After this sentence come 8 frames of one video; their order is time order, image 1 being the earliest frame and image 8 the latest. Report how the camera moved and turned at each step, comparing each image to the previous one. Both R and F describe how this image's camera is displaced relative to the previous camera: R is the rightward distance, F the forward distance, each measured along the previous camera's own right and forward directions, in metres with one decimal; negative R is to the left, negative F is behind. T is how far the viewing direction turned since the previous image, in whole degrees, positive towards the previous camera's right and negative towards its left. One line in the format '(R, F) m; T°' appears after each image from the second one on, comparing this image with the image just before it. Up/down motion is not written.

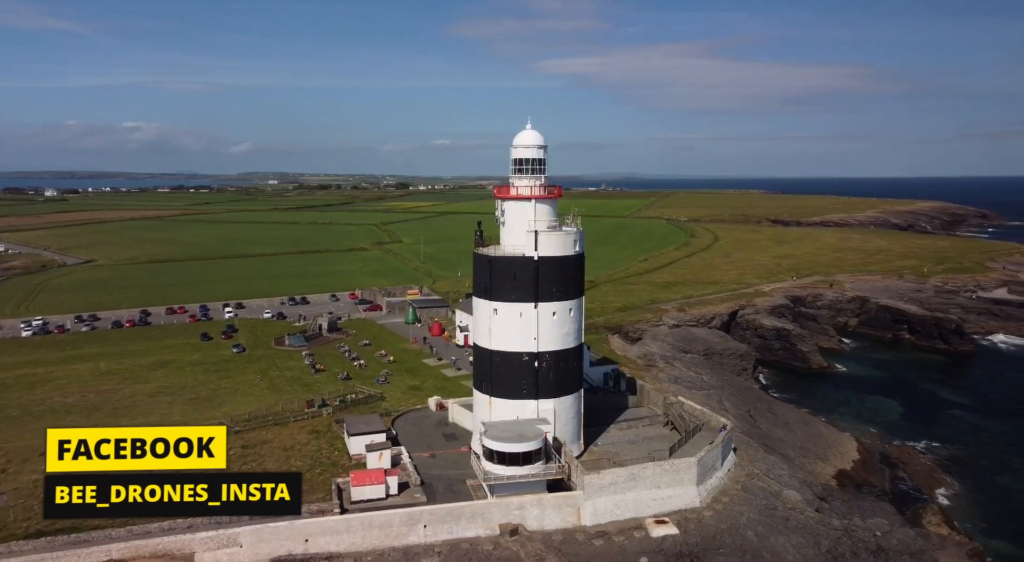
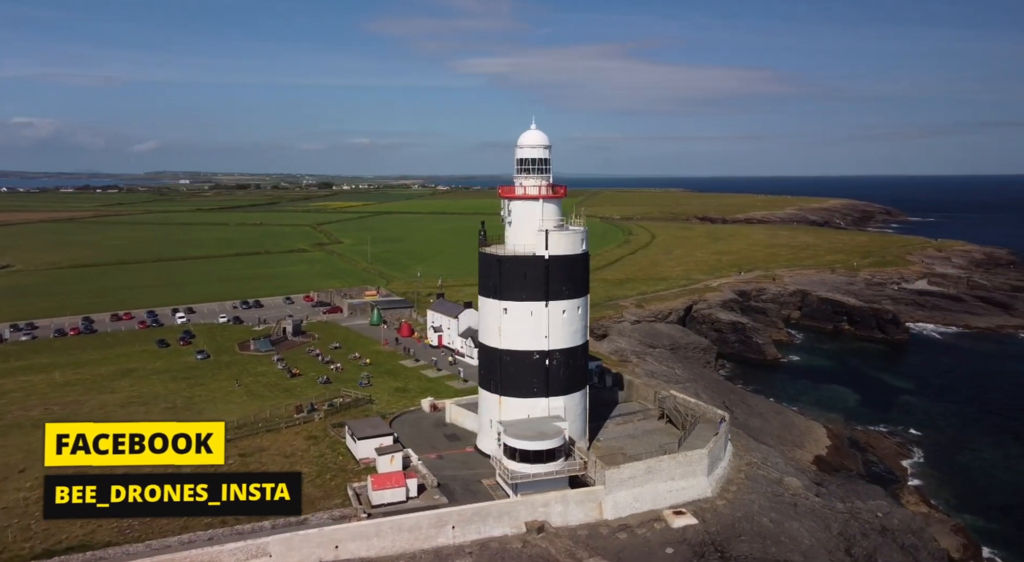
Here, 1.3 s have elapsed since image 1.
(-3.3, +0.1) m; +5°
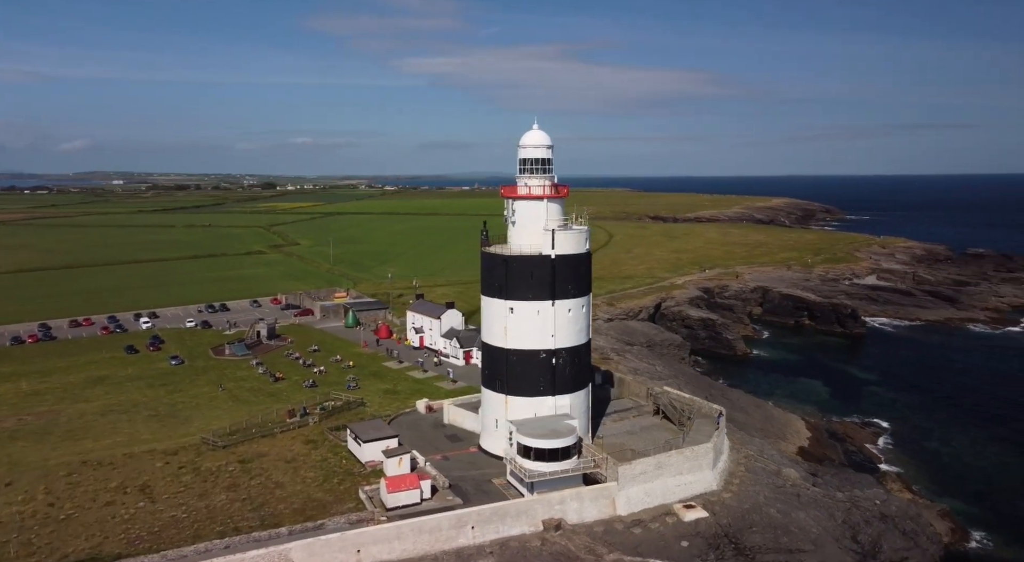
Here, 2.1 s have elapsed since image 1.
(-2.3, 0.0) m; +4°
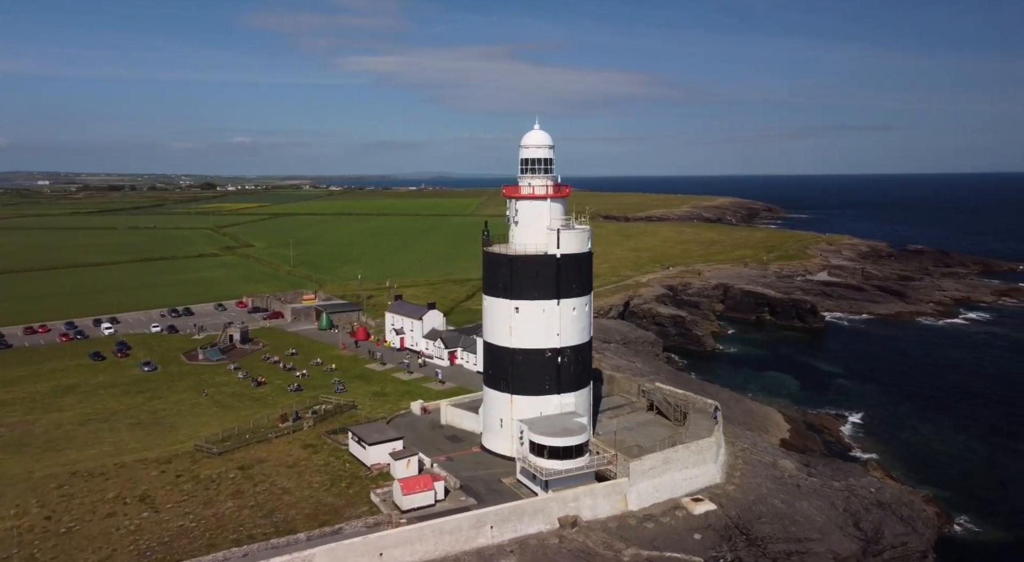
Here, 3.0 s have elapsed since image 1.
(-2.3, 0.0) m; +4°
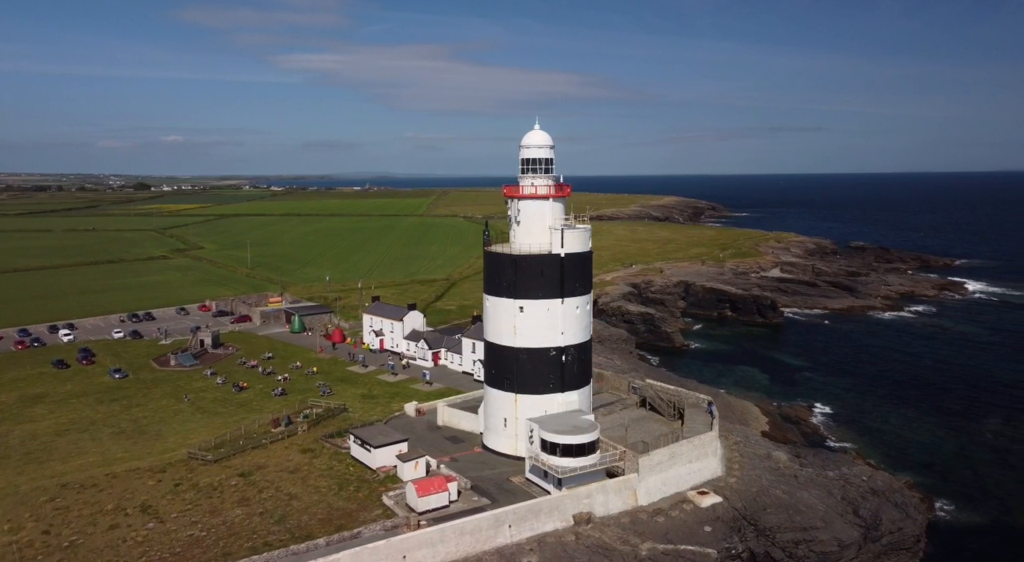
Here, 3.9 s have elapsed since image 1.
(-2.3, 0.0) m; +4°
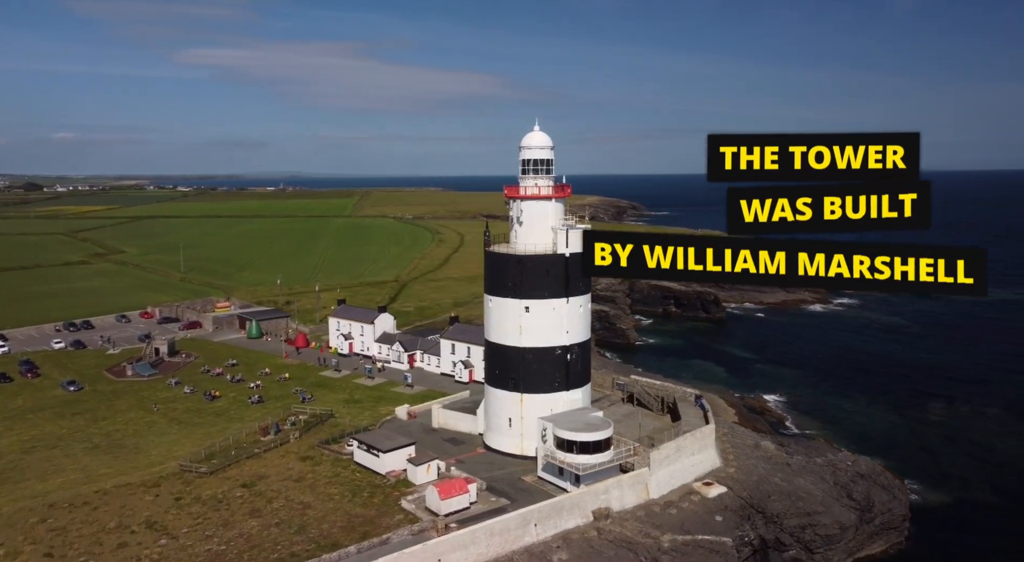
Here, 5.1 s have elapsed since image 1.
(-3.4, 0.0) m; +6°
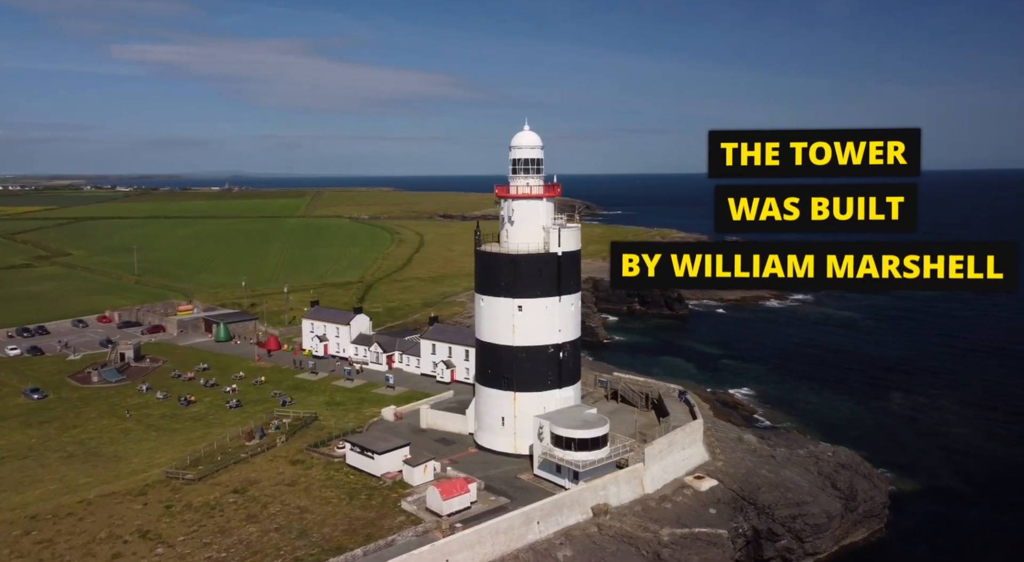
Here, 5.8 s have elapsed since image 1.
(-1.7, 0.0) m; +4°
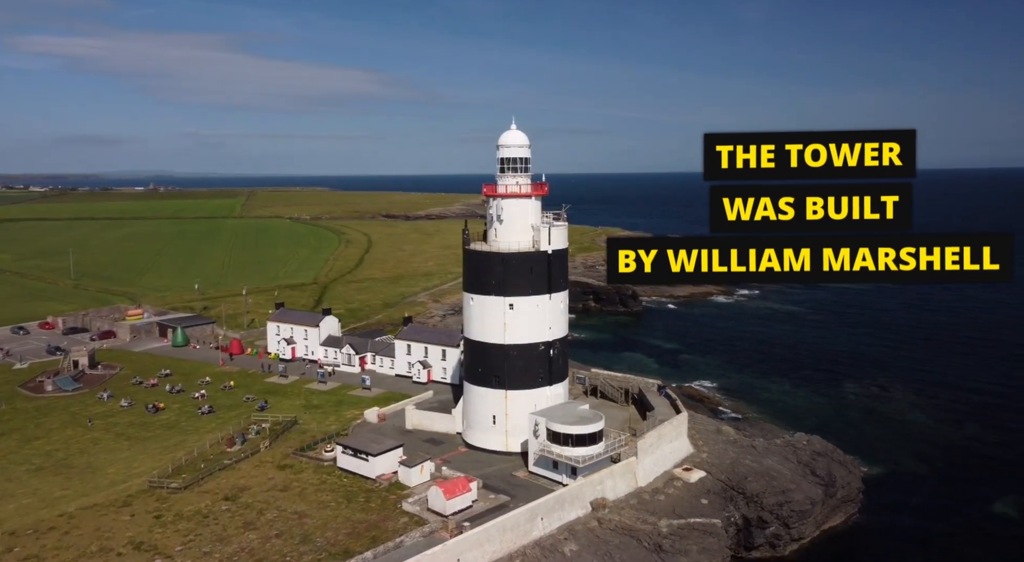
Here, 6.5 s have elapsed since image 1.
(-2.1, -0.1) m; +4°
